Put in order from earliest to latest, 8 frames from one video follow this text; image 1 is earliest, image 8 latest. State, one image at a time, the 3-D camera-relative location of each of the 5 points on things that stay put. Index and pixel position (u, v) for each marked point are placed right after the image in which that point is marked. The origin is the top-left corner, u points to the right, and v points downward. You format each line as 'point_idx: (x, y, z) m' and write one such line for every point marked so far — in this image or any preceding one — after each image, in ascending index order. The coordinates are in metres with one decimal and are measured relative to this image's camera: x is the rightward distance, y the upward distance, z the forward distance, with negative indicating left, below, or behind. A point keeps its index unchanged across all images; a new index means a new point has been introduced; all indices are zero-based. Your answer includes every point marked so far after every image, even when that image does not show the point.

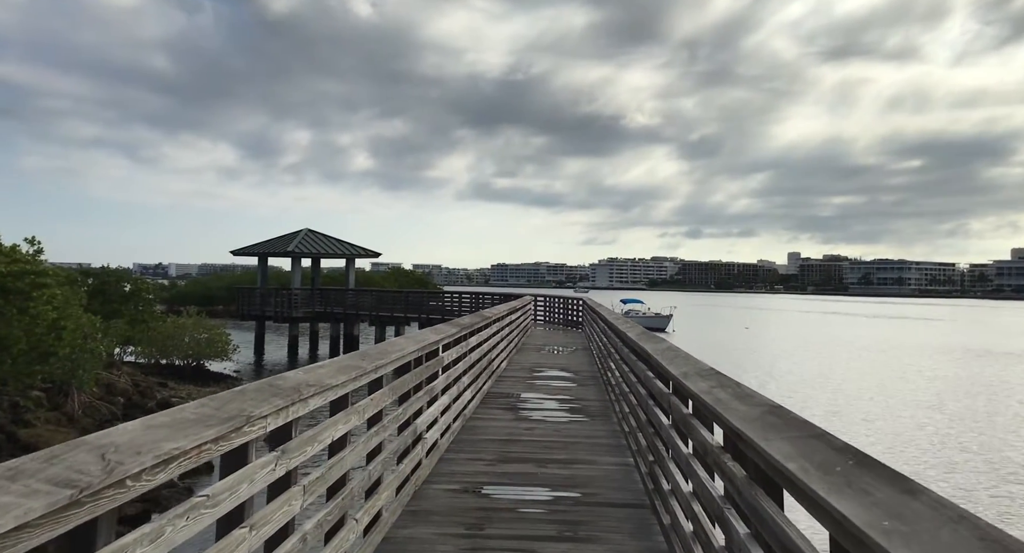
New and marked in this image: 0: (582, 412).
0: (+1.0, -1.9, +8.3) m
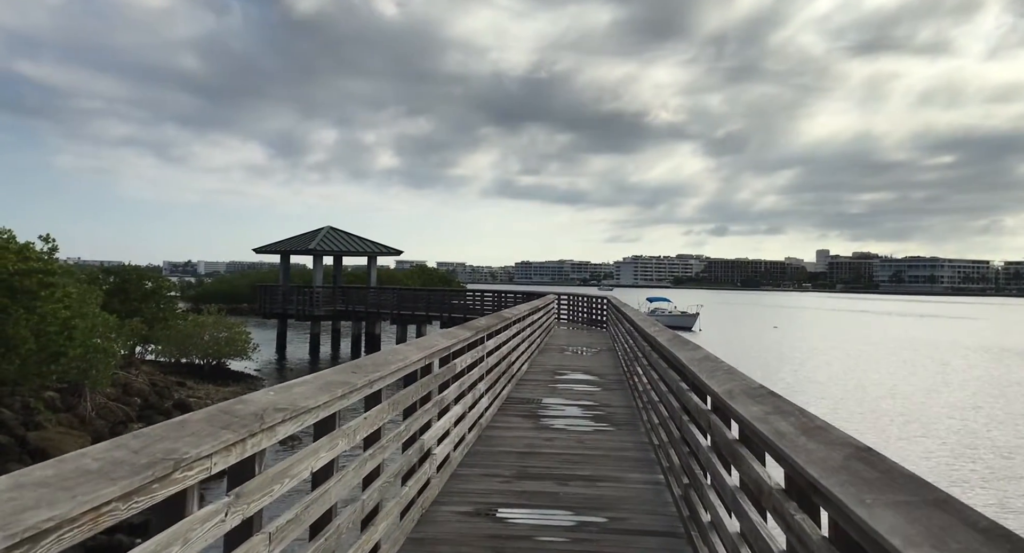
0: (+1.2, -1.9, +7.8) m
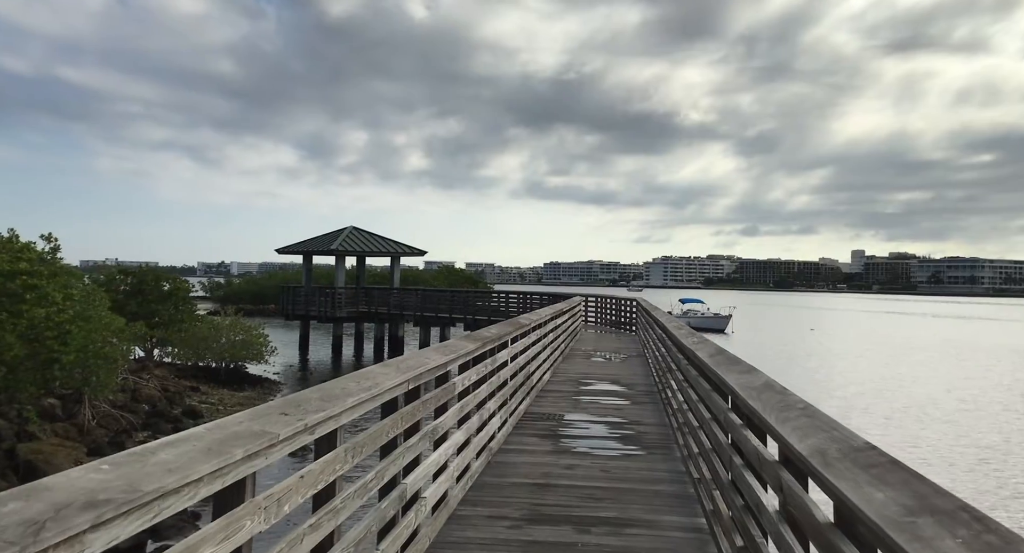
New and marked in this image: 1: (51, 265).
0: (+1.4, -1.9, +6.8) m
1: (-10.1, +0.2, +13.0) m
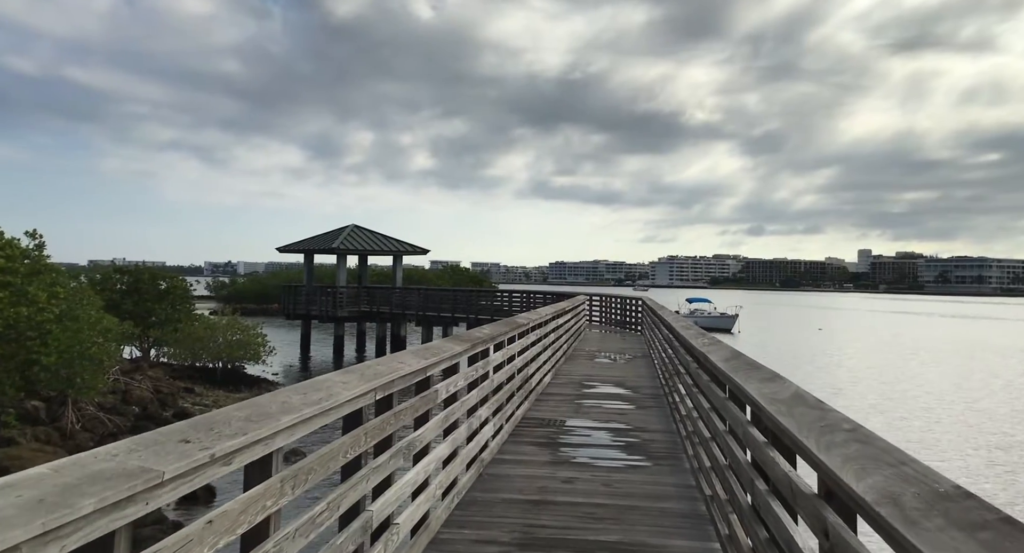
0: (+1.4, -1.9, +6.3) m
1: (-10.1, +0.3, +12.6) m
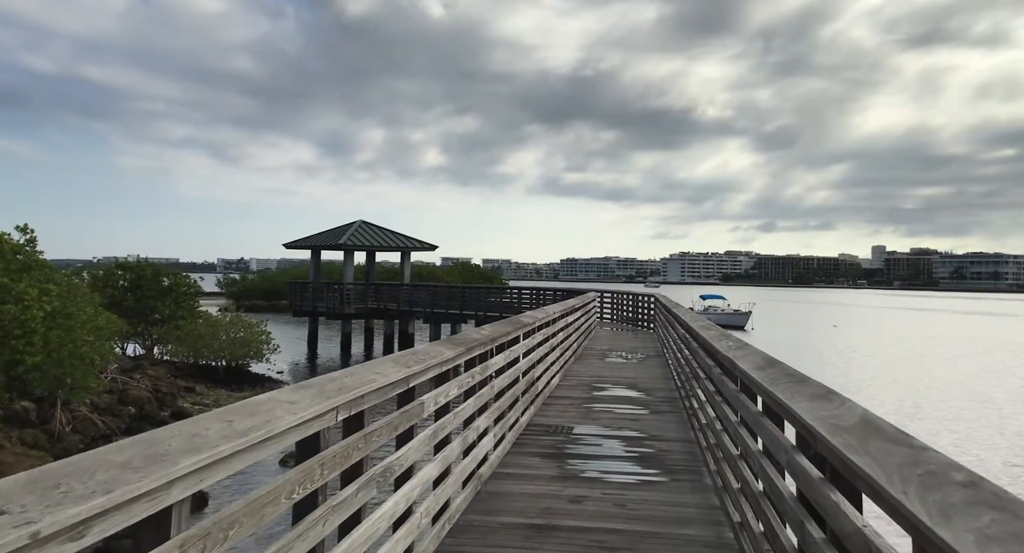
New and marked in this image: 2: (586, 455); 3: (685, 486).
0: (+1.4, -1.8, +5.8) m
1: (-10.0, +0.3, +12.2) m
2: (+0.8, -1.8, +6.1) m
3: (+1.5, -1.8, +5.2) m
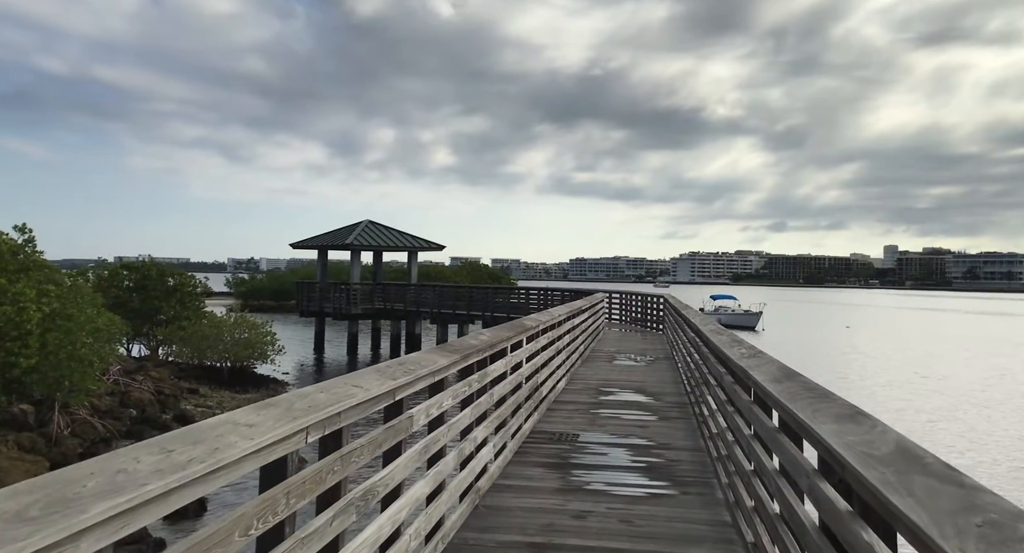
0: (+1.4, -1.9, +5.5) m
1: (-9.9, +0.3, +12.1) m
2: (+0.8, -1.8, +5.8) m
3: (+1.5, -1.8, +4.9) m
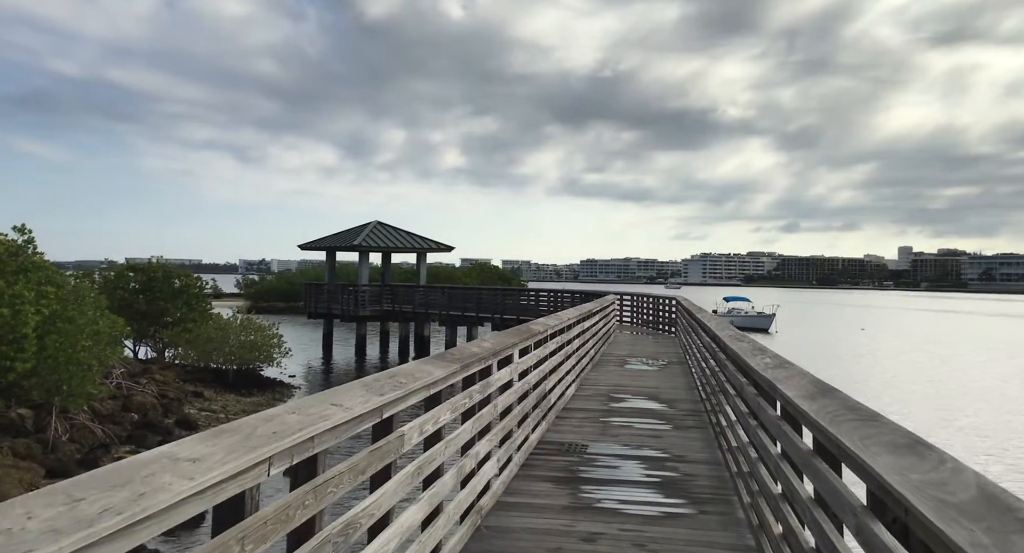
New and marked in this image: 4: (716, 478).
0: (+1.5, -1.9, +5.1) m
1: (-9.7, +0.3, +11.9) m
2: (+0.8, -1.9, +5.5) m
3: (+1.6, -1.9, +4.5) m
4: (+1.9, -1.9, +5.5) m
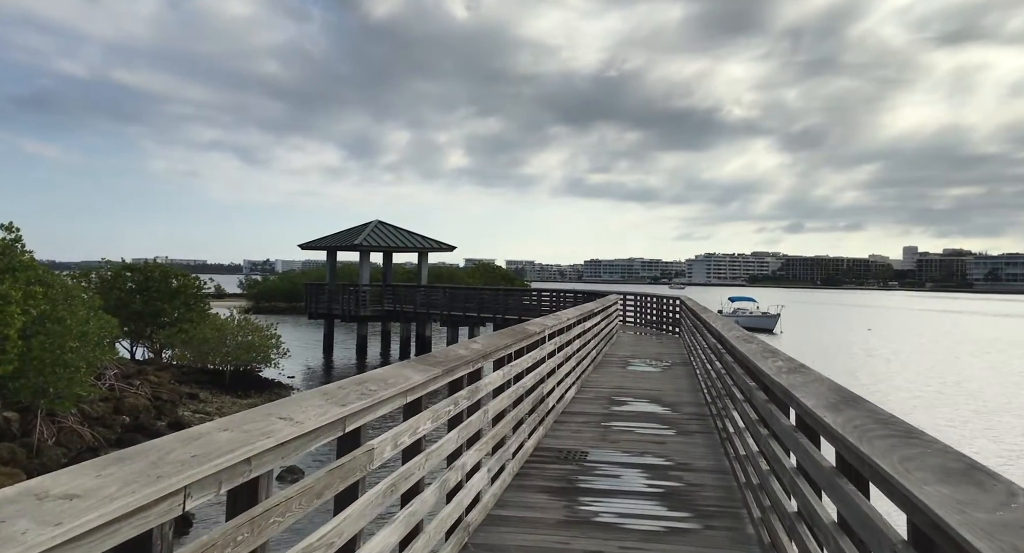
0: (+1.4, -1.9, +4.8) m
1: (-9.7, +0.3, +11.7) m
2: (+0.8, -1.8, +5.1) m
3: (+1.5, -1.8, +4.2) m
4: (+1.8, -1.8, +5.2) m
